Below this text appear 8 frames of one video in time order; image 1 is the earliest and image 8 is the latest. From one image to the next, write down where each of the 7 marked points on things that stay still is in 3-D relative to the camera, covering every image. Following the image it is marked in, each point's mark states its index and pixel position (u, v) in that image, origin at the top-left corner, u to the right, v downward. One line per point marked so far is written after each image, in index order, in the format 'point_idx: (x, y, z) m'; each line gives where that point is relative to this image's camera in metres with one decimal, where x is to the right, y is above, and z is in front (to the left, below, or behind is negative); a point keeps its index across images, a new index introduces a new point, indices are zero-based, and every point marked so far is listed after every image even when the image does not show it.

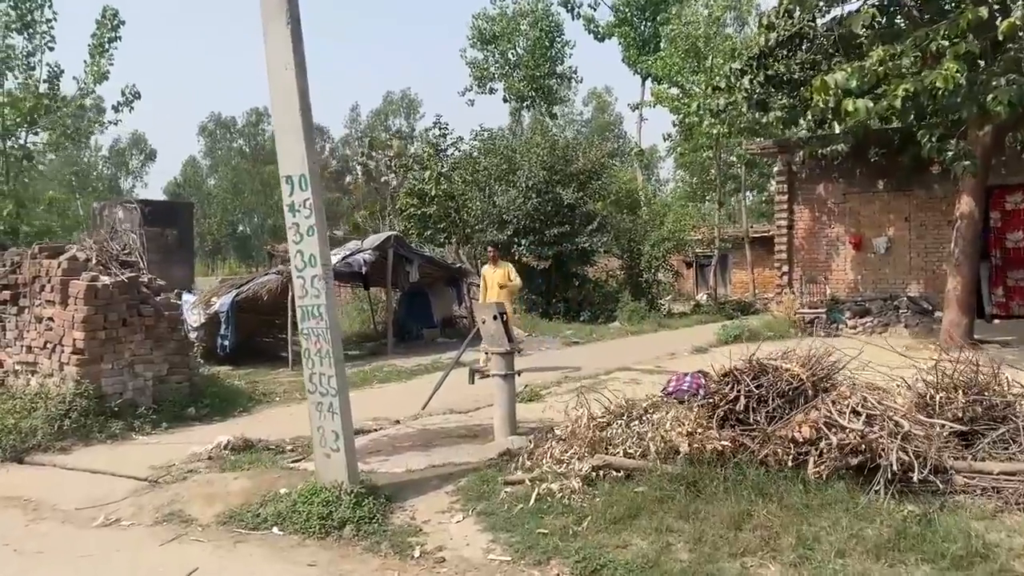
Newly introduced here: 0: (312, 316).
0: (-1.3, -0.2, +5.6) m
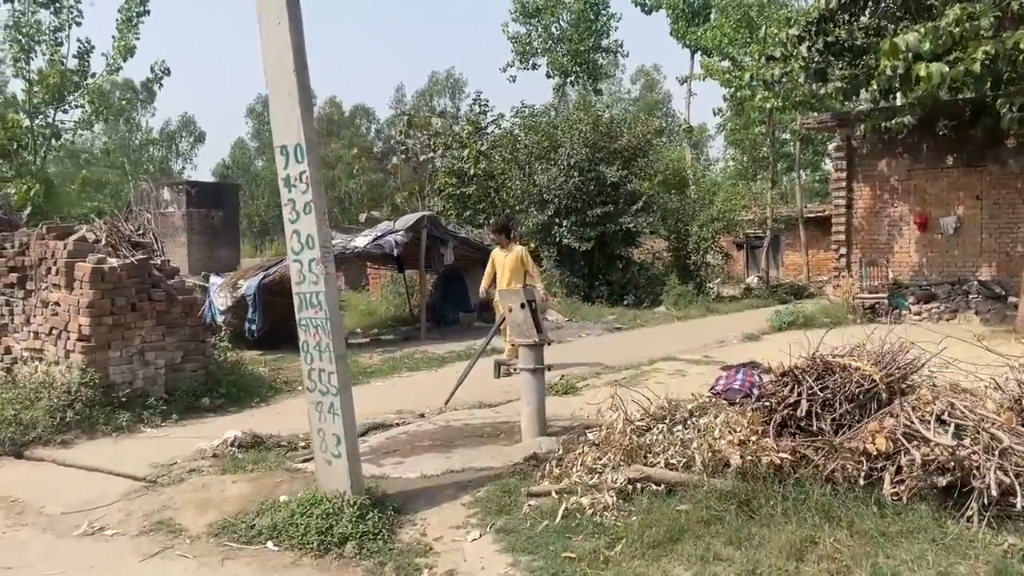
0: (-1.2, -0.1, +4.9) m
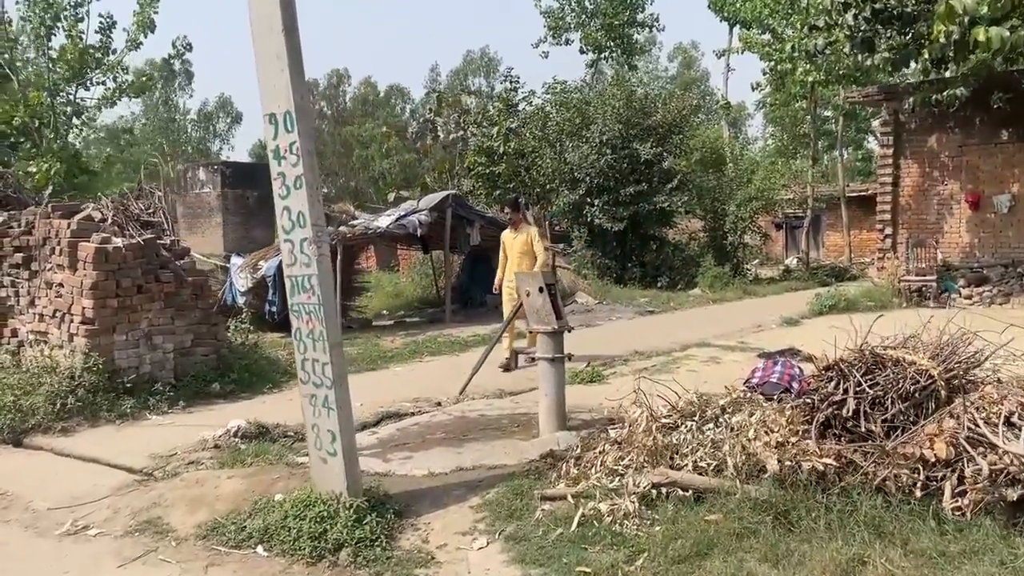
0: (-1.1, 0.0, +4.5) m
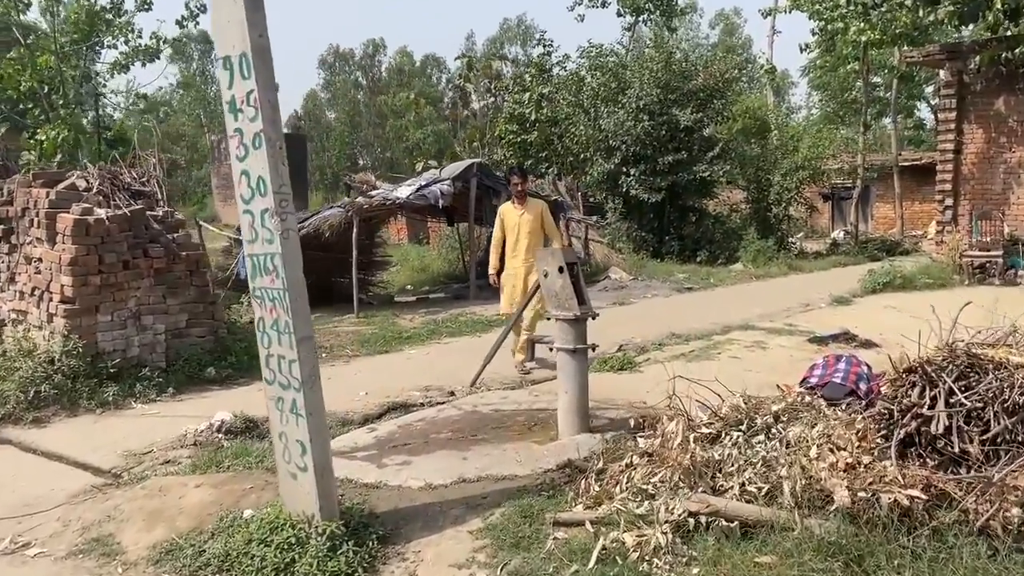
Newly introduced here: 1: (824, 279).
0: (-1.1, +0.1, +3.7) m
1: (+5.2, +0.2, +14.5) m
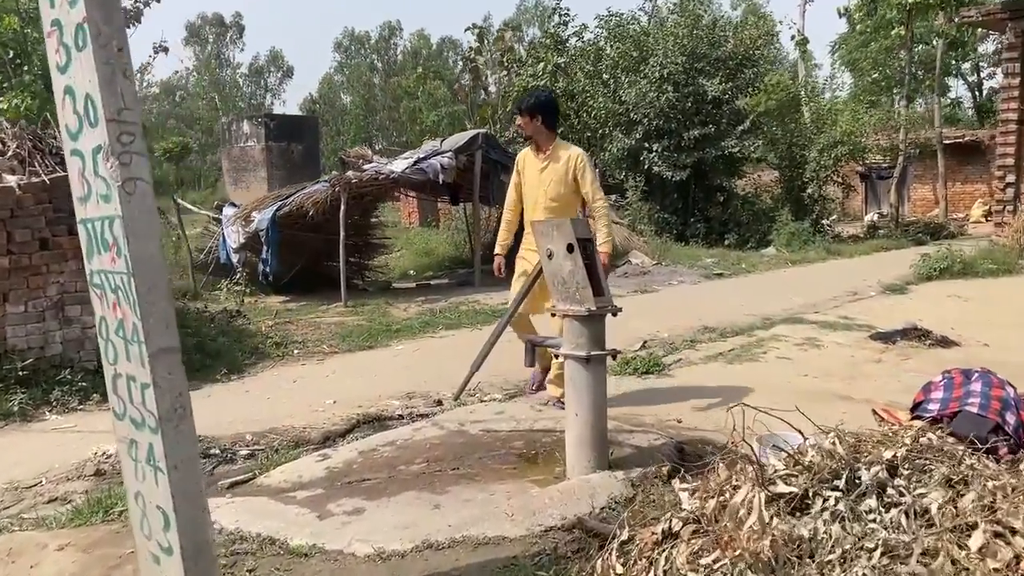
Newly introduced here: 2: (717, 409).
0: (-1.1, +0.1, +2.4) m
1: (+5.3, +0.4, +13.0) m
2: (+1.1, -0.7, +4.8) m
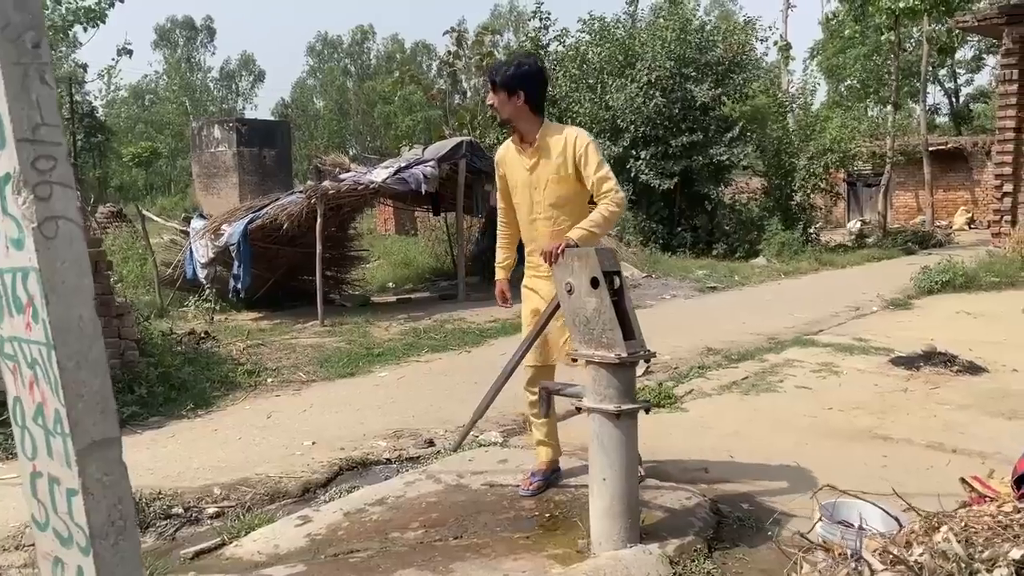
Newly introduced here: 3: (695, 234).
0: (-1.0, 0.0, +1.8) m
1: (+5.1, +0.2, +12.6) m
2: (+1.1, -0.9, +4.2) m
3: (+3.5, +1.0, +16.6) m
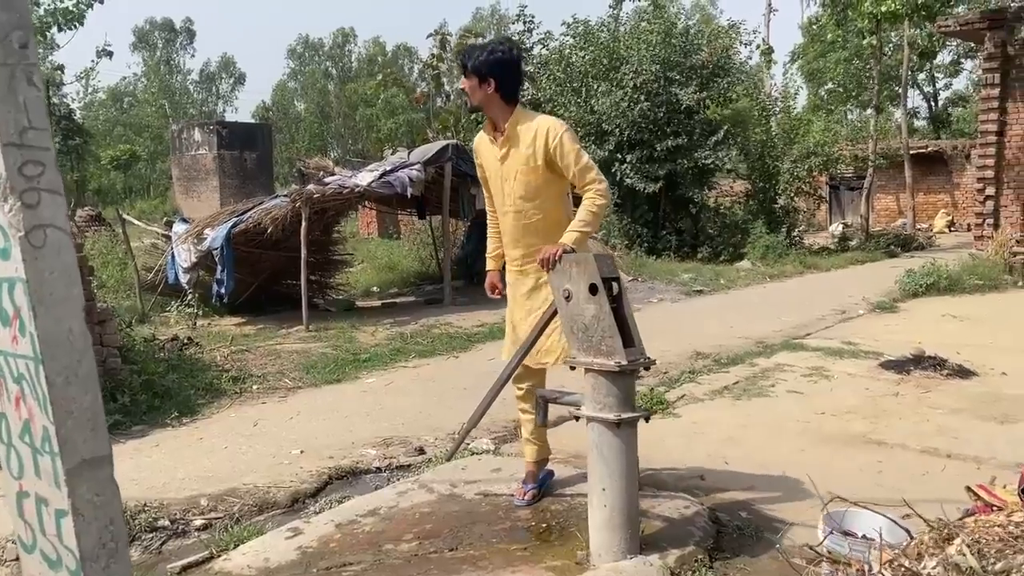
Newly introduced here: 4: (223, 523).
0: (-1.0, -0.1, +1.7) m
1: (+4.9, +0.1, +12.6) m
2: (+1.1, -0.9, +4.2) m
3: (+3.2, +1.0, +16.6) m
4: (-1.4, -1.1, +4.1) m
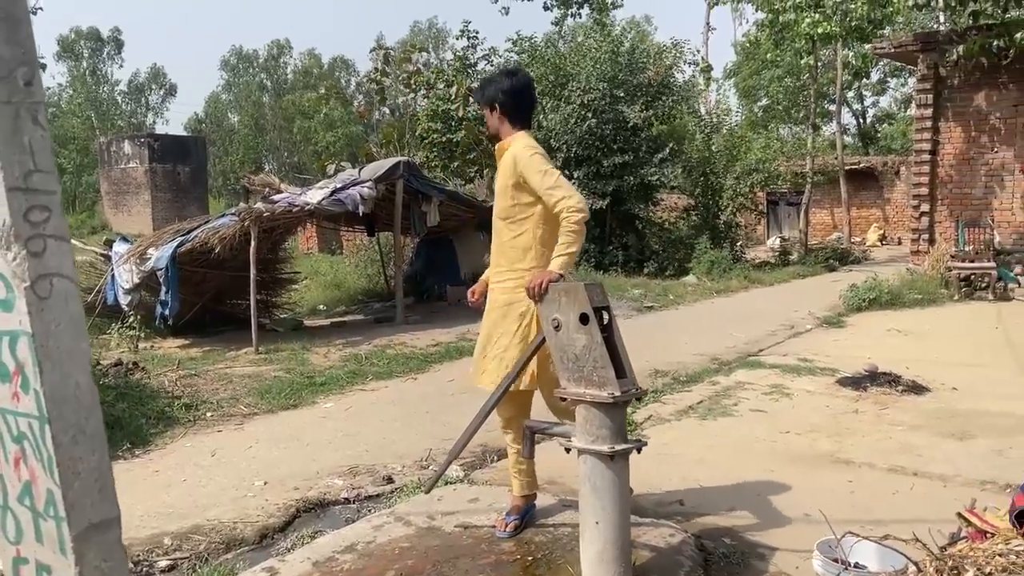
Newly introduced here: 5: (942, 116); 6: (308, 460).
0: (-0.9, -0.2, +1.6) m
1: (+4.2, -0.1, +12.9) m
2: (+1.0, -1.0, +4.2) m
3: (+2.2, +0.7, +16.8) m
4: (-1.5, -1.3, +3.9) m
5: (+6.1, +2.4, +12.2) m
6: (-1.3, -1.1, +5.5) m
